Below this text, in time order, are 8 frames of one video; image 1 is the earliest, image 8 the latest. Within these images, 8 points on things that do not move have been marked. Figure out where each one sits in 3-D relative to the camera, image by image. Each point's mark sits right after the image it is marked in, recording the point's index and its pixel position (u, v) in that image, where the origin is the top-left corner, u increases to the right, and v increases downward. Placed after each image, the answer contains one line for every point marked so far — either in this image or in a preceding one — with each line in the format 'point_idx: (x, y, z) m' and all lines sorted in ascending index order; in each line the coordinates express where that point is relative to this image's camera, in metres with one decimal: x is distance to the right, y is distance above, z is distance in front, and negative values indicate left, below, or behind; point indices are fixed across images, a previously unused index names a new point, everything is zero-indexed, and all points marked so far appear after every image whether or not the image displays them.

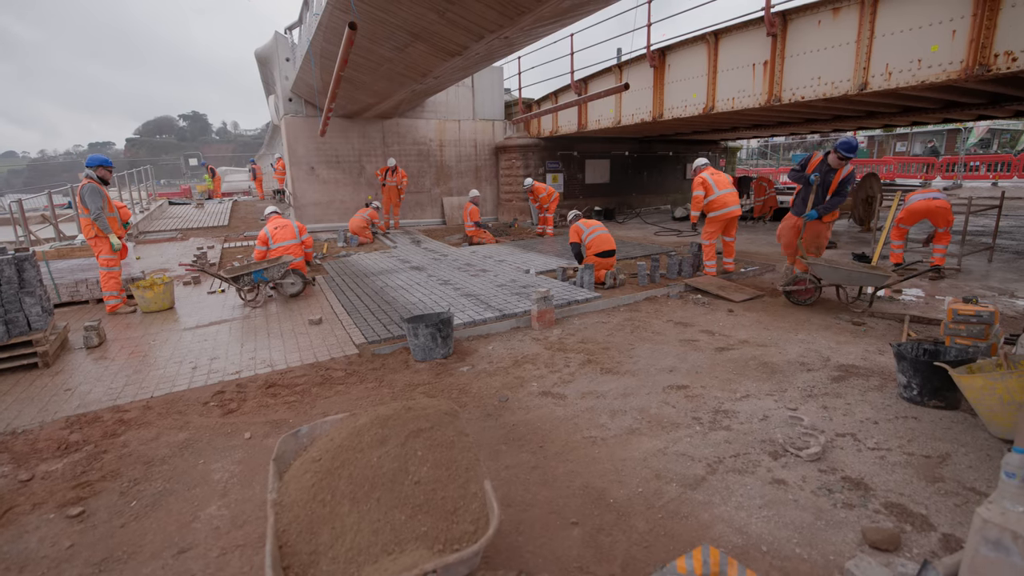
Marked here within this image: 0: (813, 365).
0: (+2.8, -0.7, +4.3) m
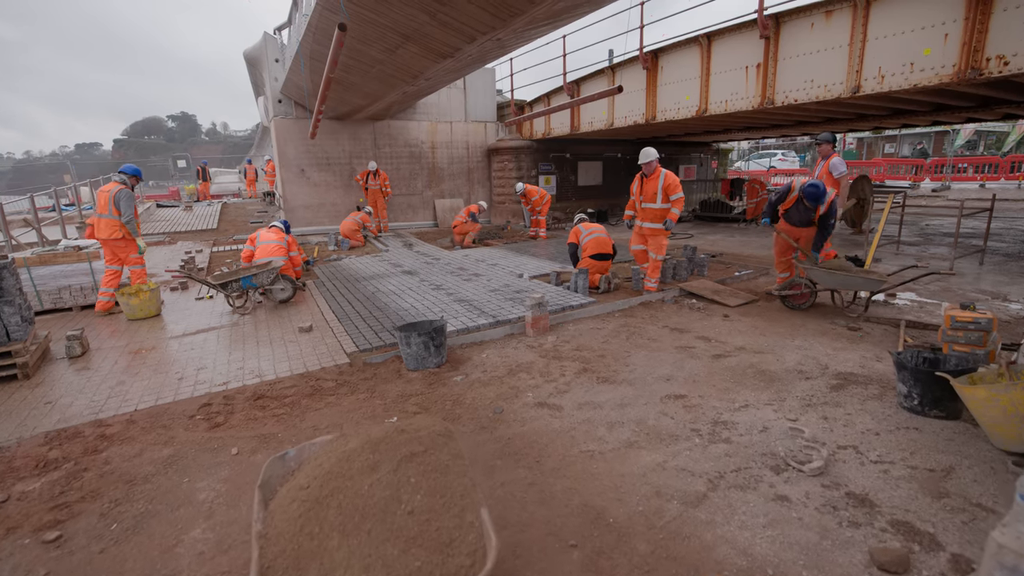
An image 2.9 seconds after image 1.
0: (+2.7, -0.8, +4.2) m
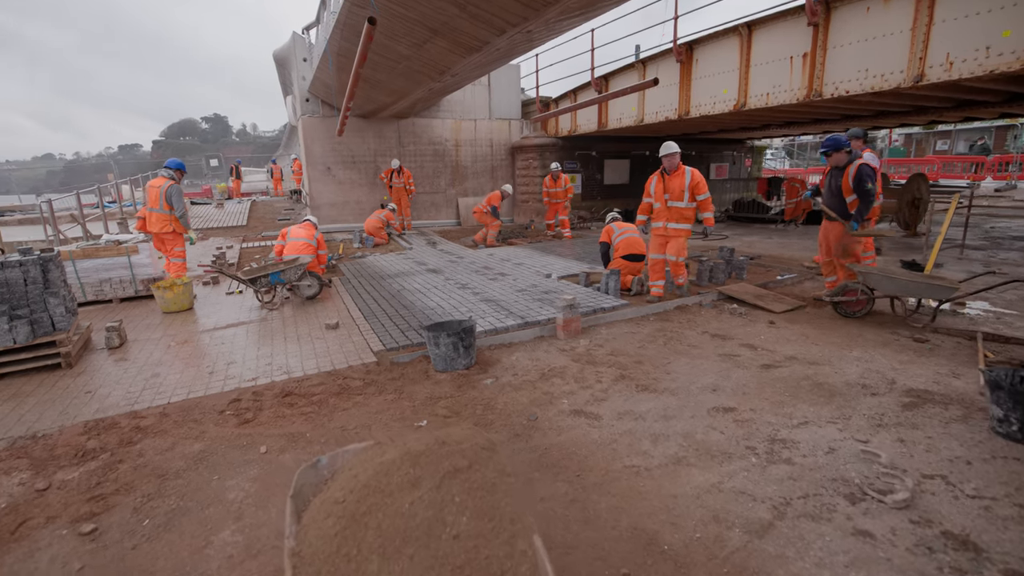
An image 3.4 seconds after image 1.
0: (+3.0, -0.8, +3.8) m
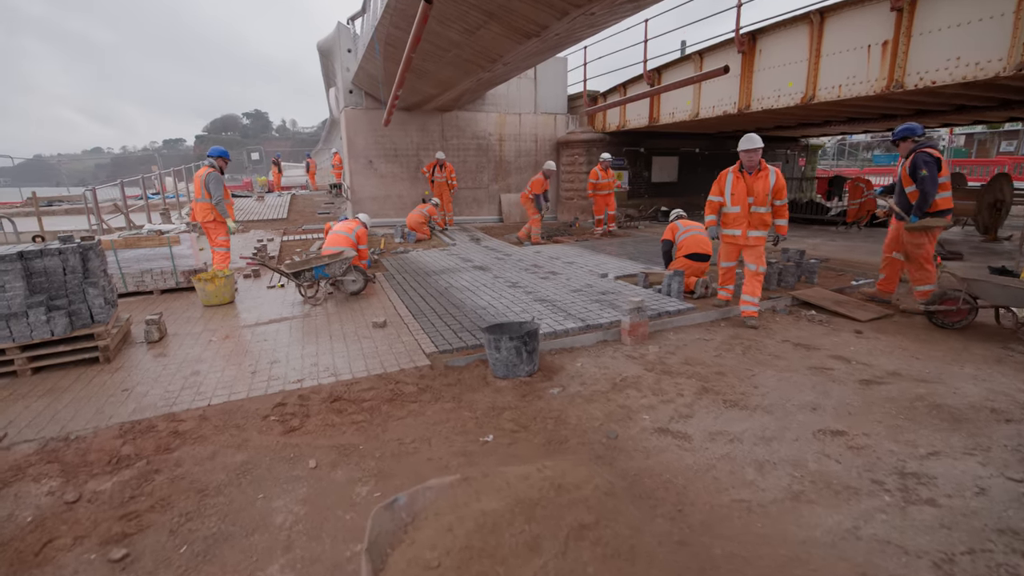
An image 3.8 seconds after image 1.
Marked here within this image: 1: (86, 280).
0: (+3.5, -0.9, +3.3) m
1: (-3.9, +0.1, +4.3) m
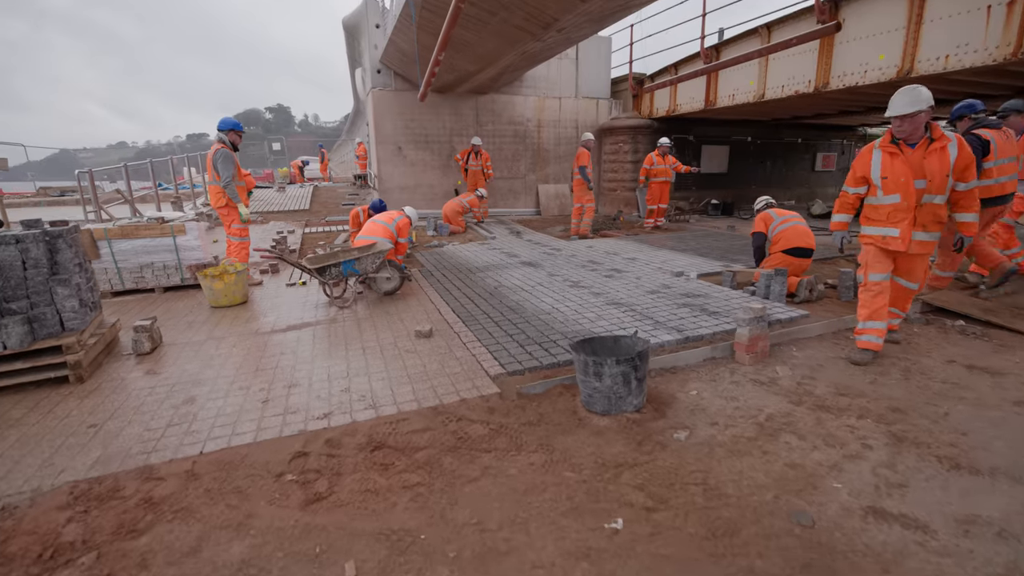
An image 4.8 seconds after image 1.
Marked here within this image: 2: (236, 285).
0: (+4.2, -0.9, +2.1) m
1: (-3.3, +0.1, +3.3) m
2: (-3.1, 0.0, +5.2) m
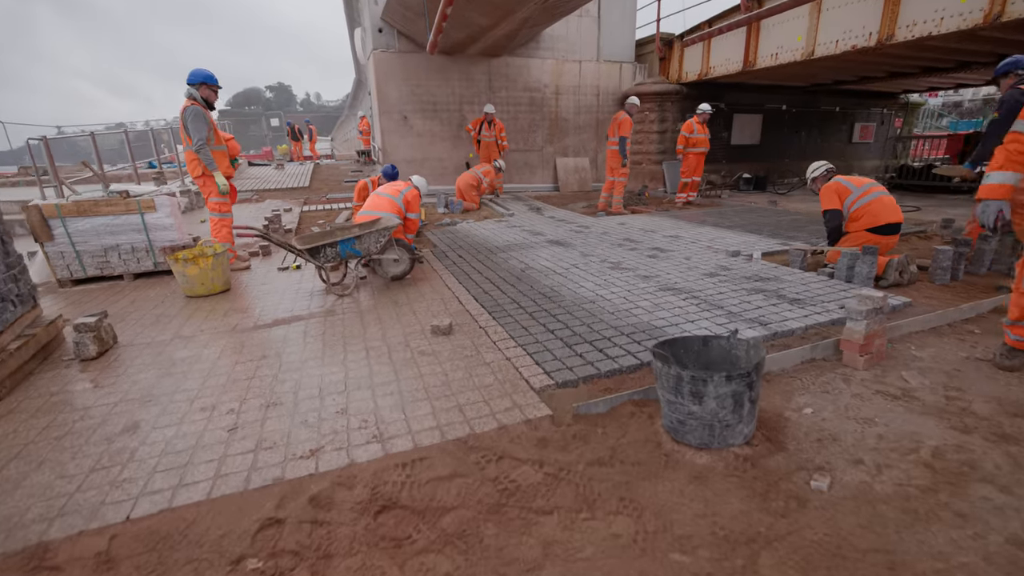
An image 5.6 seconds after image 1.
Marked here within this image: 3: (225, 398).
0: (+4.4, -0.9, +1.2) m
1: (-3.0, +0.2, +2.5) m
2: (-2.8, +0.2, +4.3) m
3: (-1.6, -0.6, +2.6) m
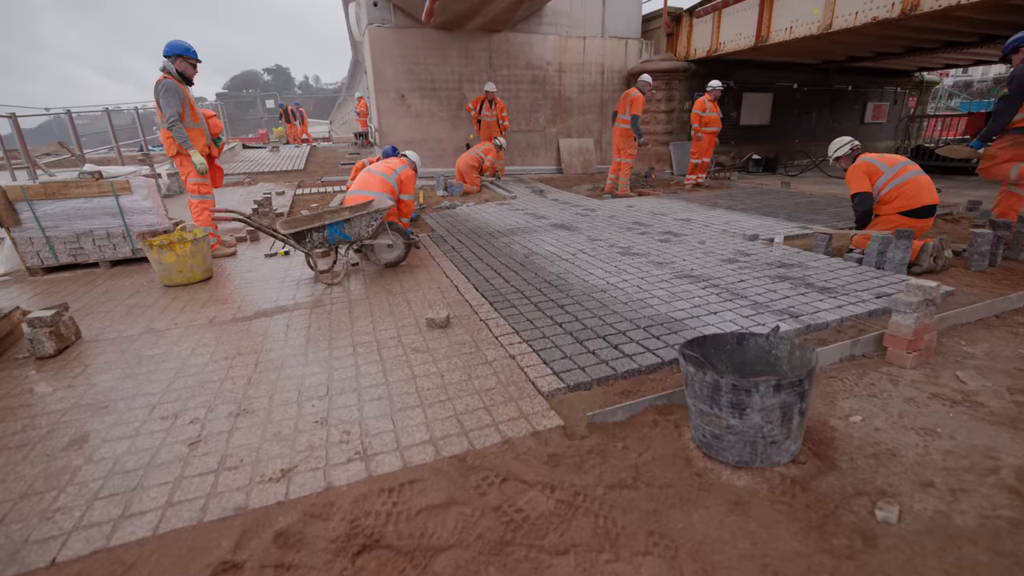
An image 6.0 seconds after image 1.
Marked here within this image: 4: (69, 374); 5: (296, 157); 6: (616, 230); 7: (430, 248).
0: (+4.4, -0.9, +0.9) m
1: (-3.0, +0.2, +2.1) m
2: (-2.7, +0.3, +4.0) m
3: (-1.6, -0.6, +2.2) m
4: (-2.5, -0.5, +2.6) m
5: (-6.1, +3.7, +13.2) m
6: (+1.2, +0.7, +5.5) m
7: (-0.9, +0.4, +4.8) m
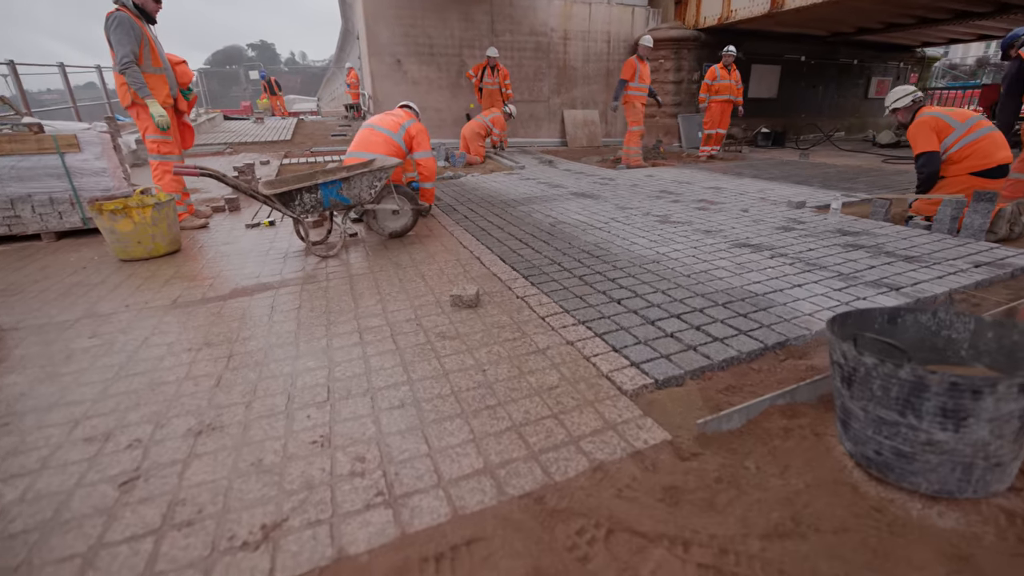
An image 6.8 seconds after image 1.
0: (+4.7, -0.7, +0.4) m
1: (-2.7, +0.3, +1.5) m
2: (-2.5, +0.4, +3.3) m
3: (-1.3, -0.4, +1.6) m
4: (-2.2, -0.3, +1.9) m
5: (-6.2, +4.2, +12.3) m
6: (+1.4, +1.0, +4.9) m
7: (-0.7, +0.6, +4.2) m
